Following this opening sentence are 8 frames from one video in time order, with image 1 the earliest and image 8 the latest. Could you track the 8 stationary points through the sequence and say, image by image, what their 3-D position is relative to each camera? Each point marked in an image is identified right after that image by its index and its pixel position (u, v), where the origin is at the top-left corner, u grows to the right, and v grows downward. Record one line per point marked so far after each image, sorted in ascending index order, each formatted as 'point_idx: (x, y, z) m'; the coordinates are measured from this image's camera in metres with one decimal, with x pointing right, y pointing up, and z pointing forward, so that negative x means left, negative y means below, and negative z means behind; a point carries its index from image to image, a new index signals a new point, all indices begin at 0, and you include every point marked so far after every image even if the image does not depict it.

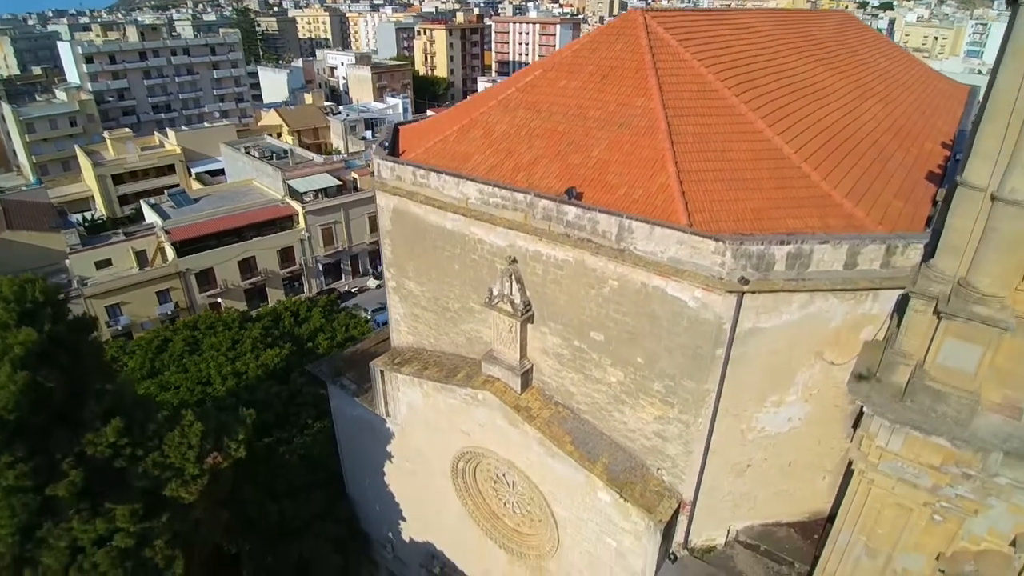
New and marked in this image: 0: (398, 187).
0: (-2.9, +2.5, +10.0) m
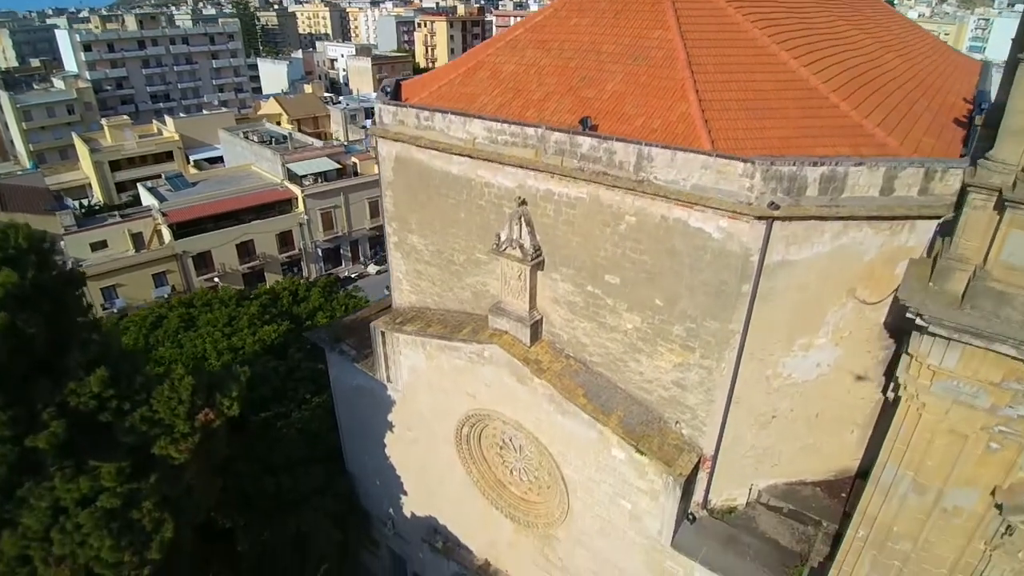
0: (-2.7, +3.7, +9.6) m
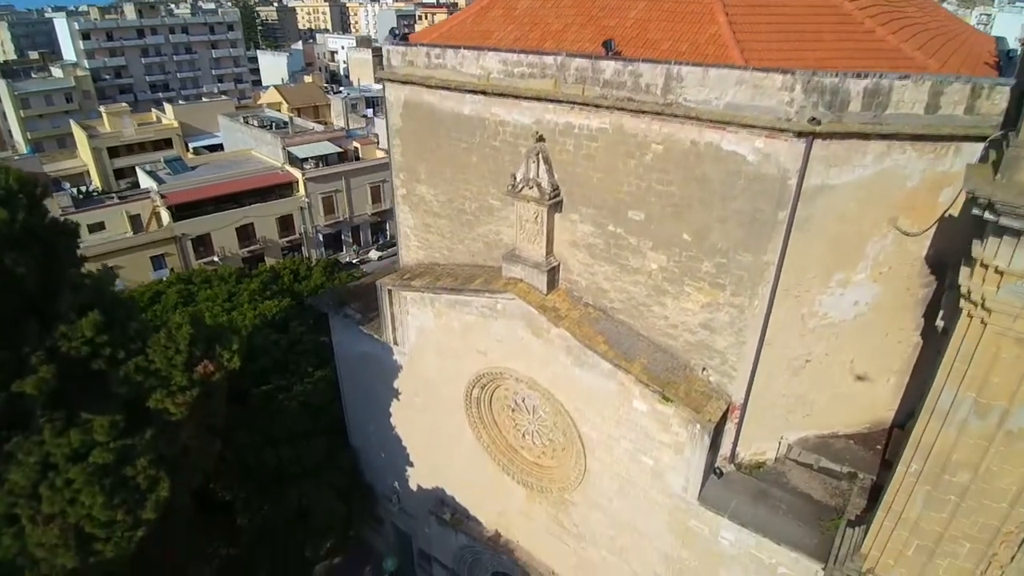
0: (-2.3, +4.9, +9.2) m
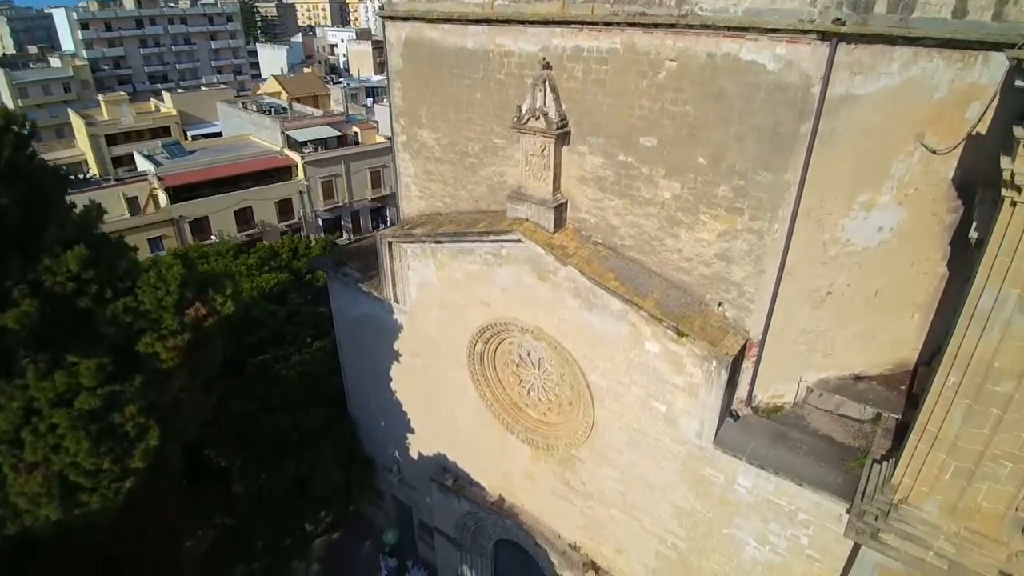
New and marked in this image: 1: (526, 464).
0: (-2.2, +6.1, +8.8) m
1: (+0.4, -4.6, +10.5) m
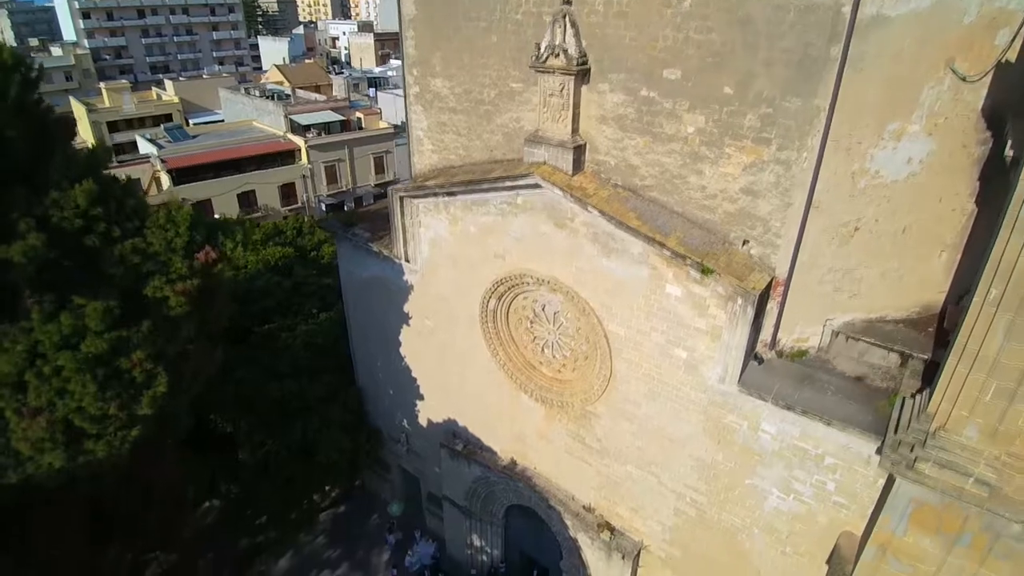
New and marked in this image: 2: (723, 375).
0: (-1.9, +7.2, +8.7) m
1: (+0.7, -3.5, +10.3) m
2: (+4.0, -1.7, +7.6) m
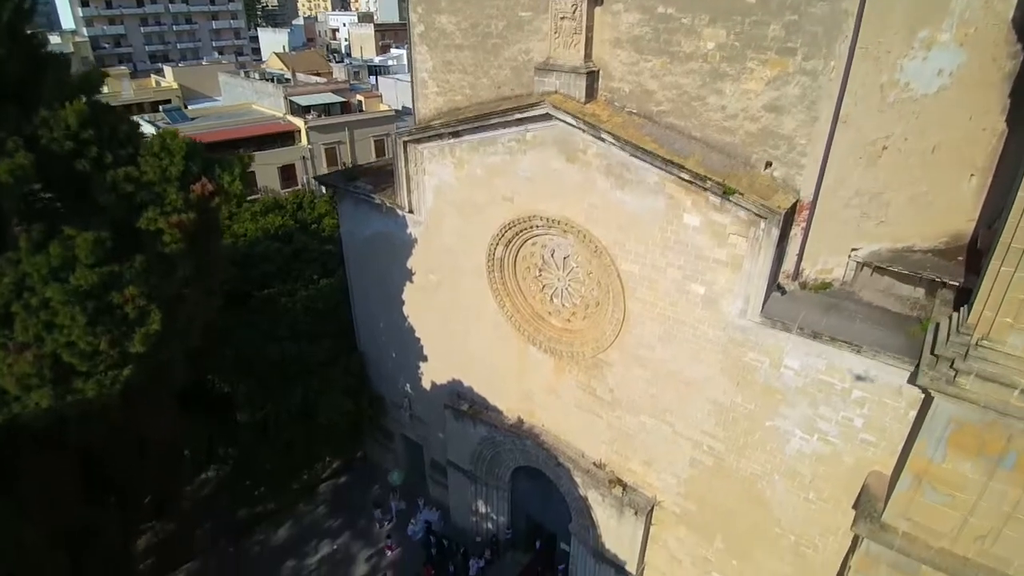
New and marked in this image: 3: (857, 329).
0: (-1.7, +8.5, +8.4) m
1: (+0.9, -2.2, +10.0) m
2: (+4.2, -0.4, +7.3) m
3: (+5.7, -0.7, +6.7) m
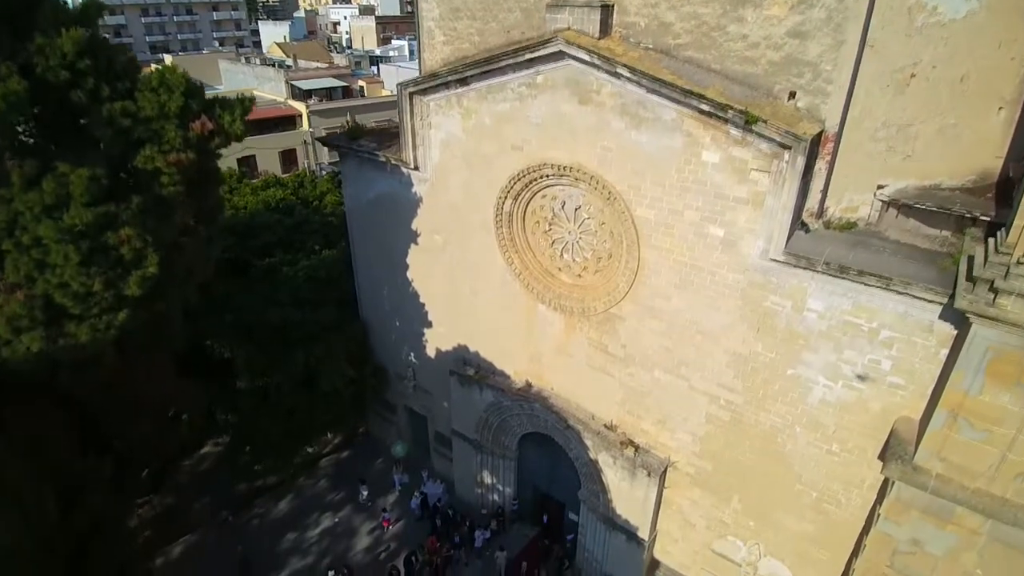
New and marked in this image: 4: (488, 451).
0: (-1.5, +9.6, +8.1) m
1: (+1.1, -1.2, +9.7) m
2: (+4.4, +0.7, +7.0) m
3: (+5.9, +0.4, +6.4) m
4: (-0.7, -4.6, +11.4) m
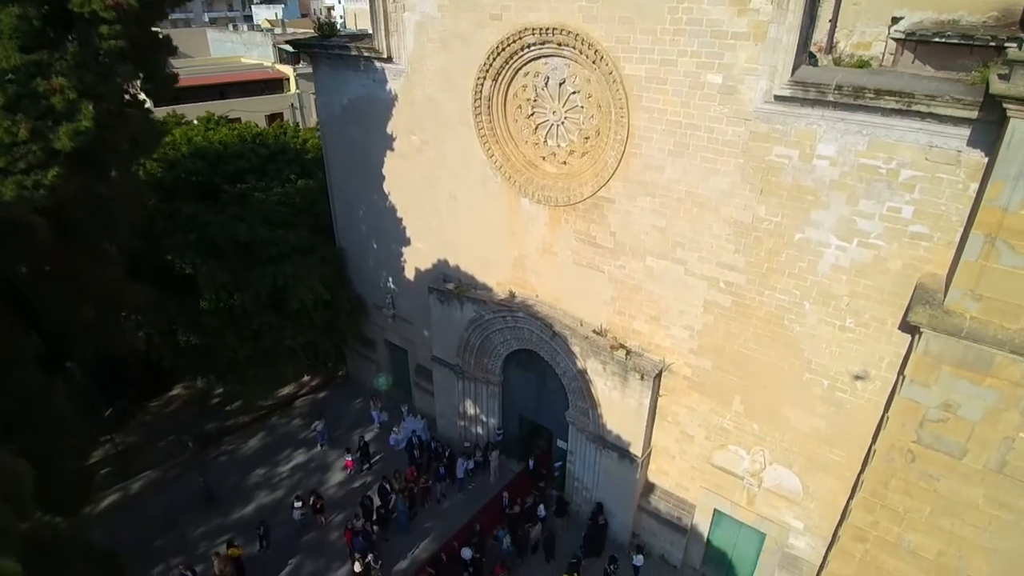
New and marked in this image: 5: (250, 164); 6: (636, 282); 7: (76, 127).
0: (-1.9, +11.9, +7.5) m
1: (+0.7, +1.2, +8.9) m
2: (+4.0, +3.1, +6.2) m
3: (+5.5, +2.8, +5.7) m
4: (-1.1, -2.3, +10.6) m
5: (-8.7, +4.0, +13.4) m
6: (+2.5, +0.1, +8.2) m
7: (-7.1, +2.6, +6.6) m
